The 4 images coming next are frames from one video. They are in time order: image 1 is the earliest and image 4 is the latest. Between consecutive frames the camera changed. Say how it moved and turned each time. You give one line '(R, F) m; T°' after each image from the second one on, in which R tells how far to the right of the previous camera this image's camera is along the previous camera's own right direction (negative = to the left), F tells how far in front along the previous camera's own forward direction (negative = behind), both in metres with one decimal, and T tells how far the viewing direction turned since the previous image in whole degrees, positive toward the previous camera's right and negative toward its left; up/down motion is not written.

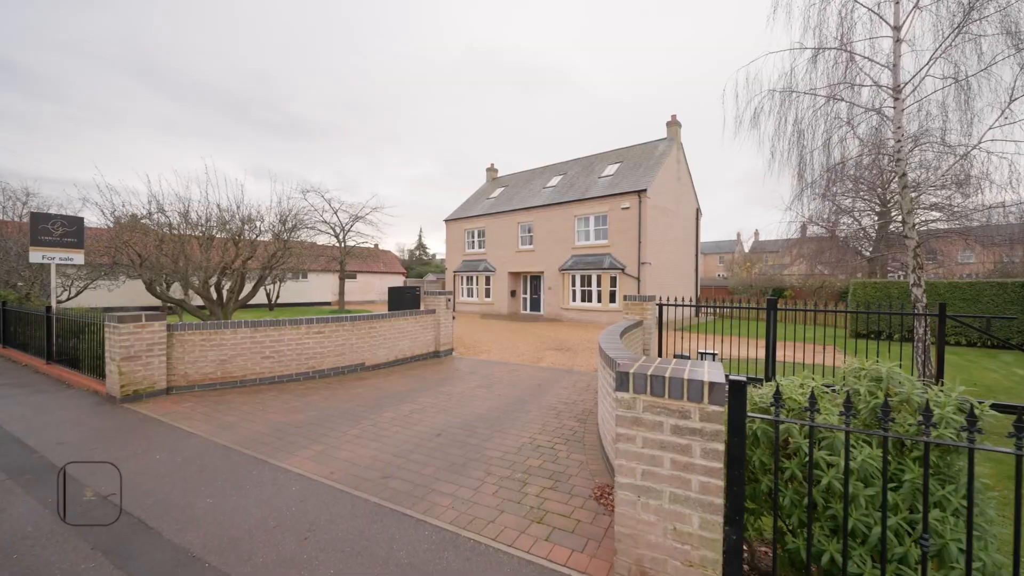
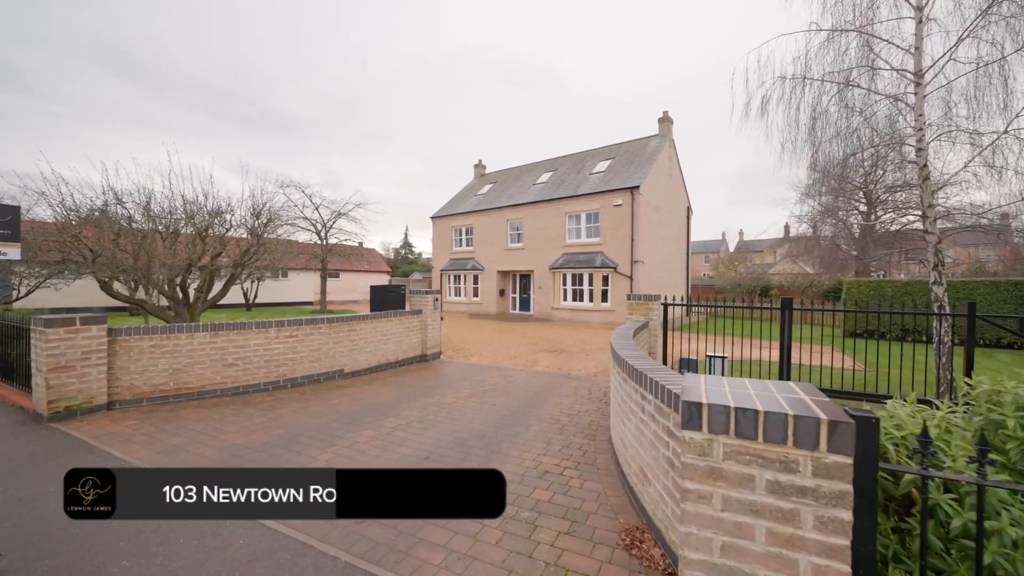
(-0.1, +0.5) m; +2°
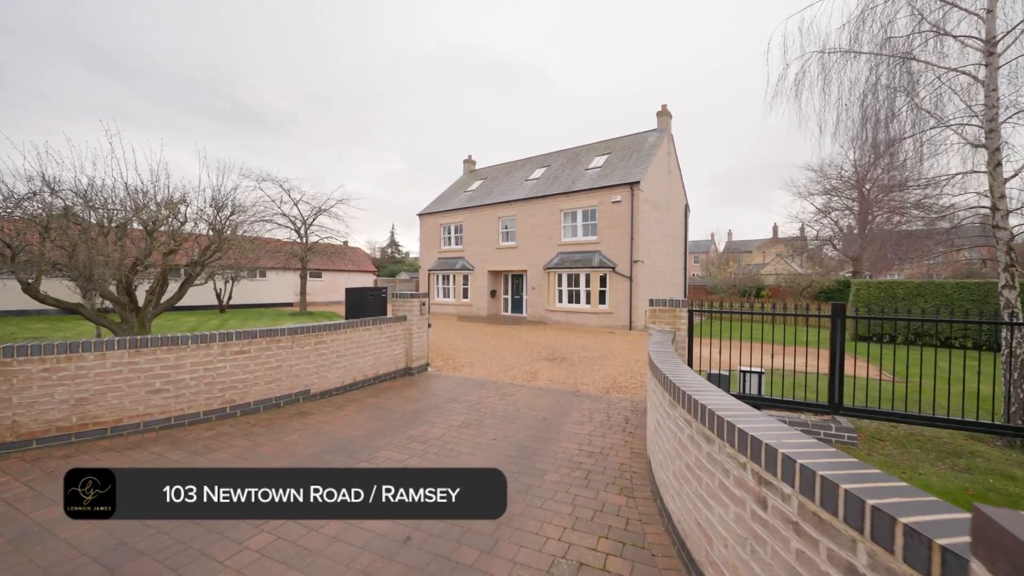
(-0.2, +1.0) m; +2°
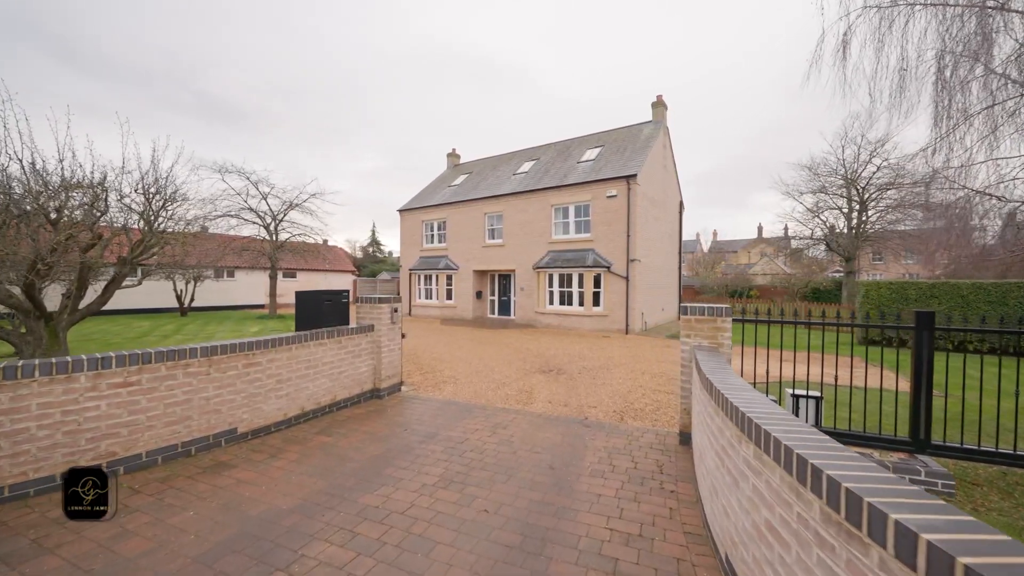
(-0.1, +1.2) m; +2°
